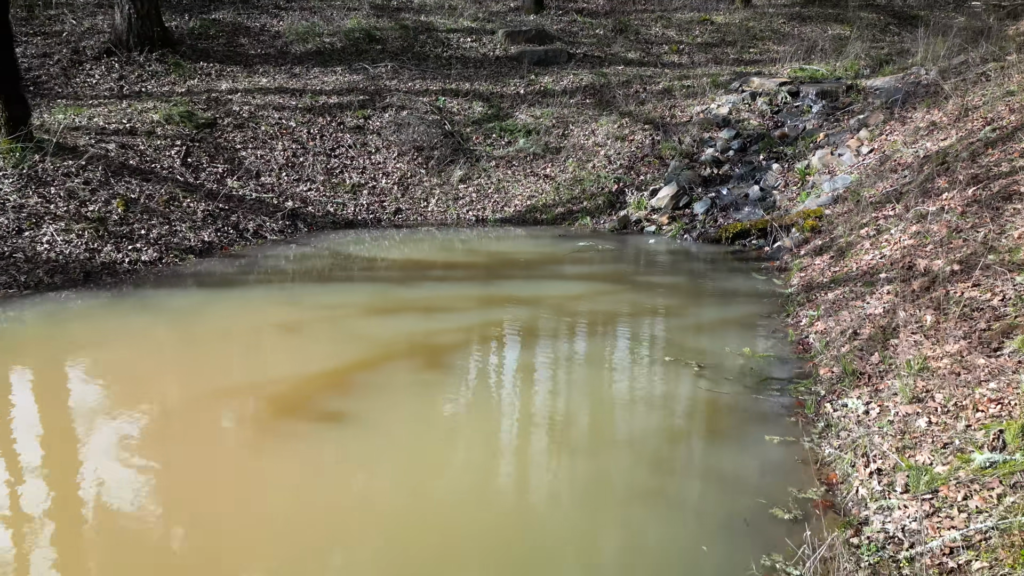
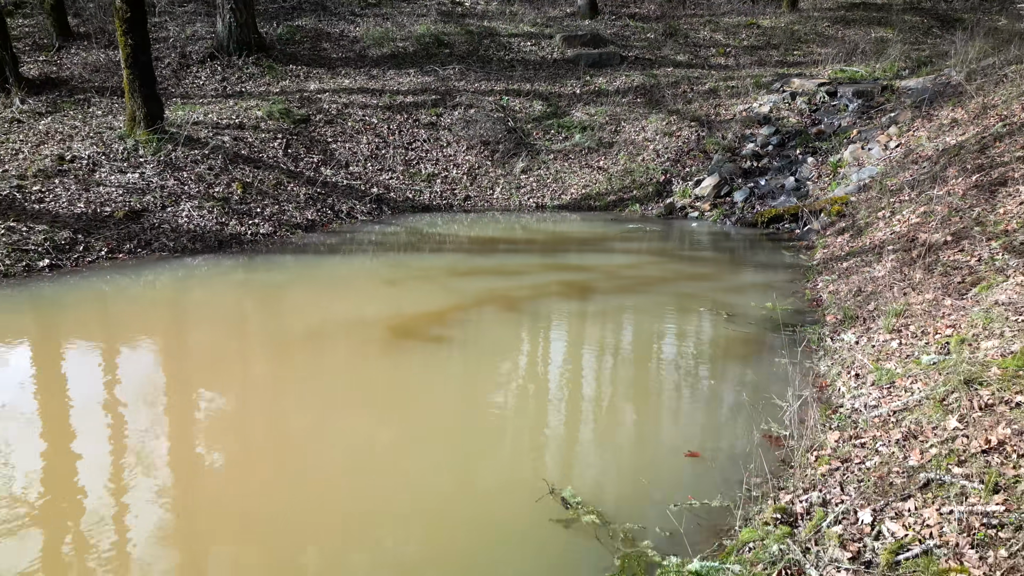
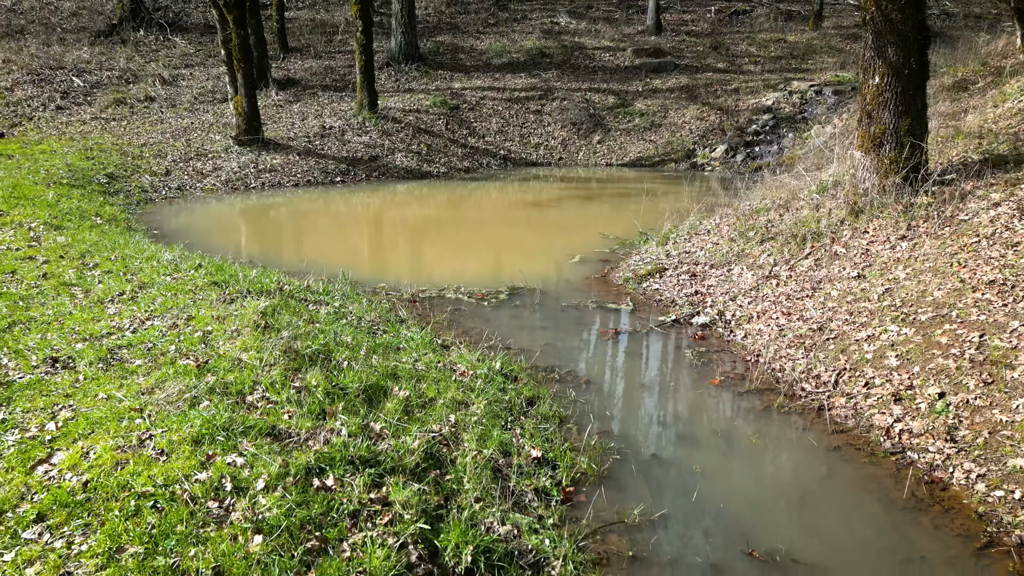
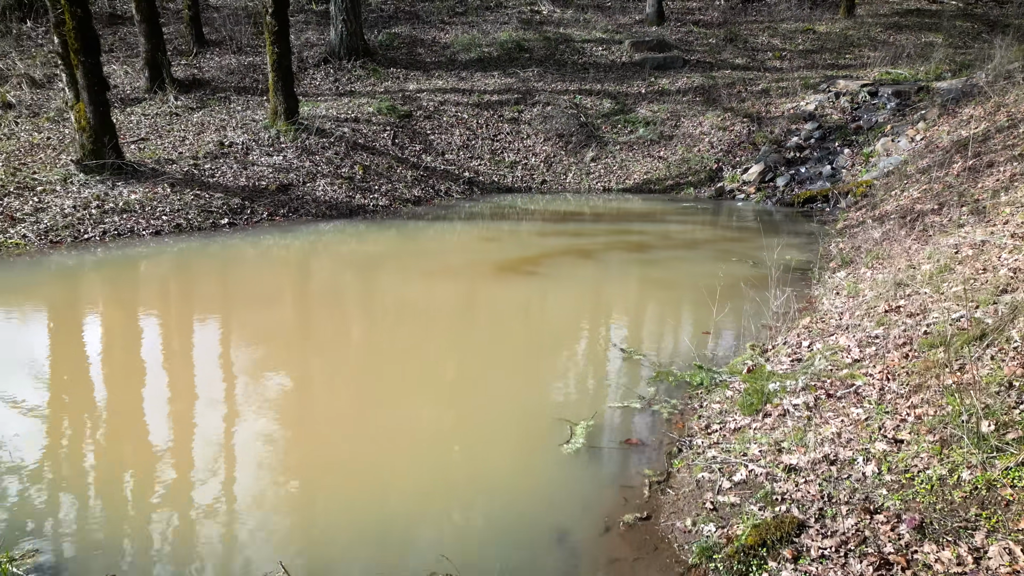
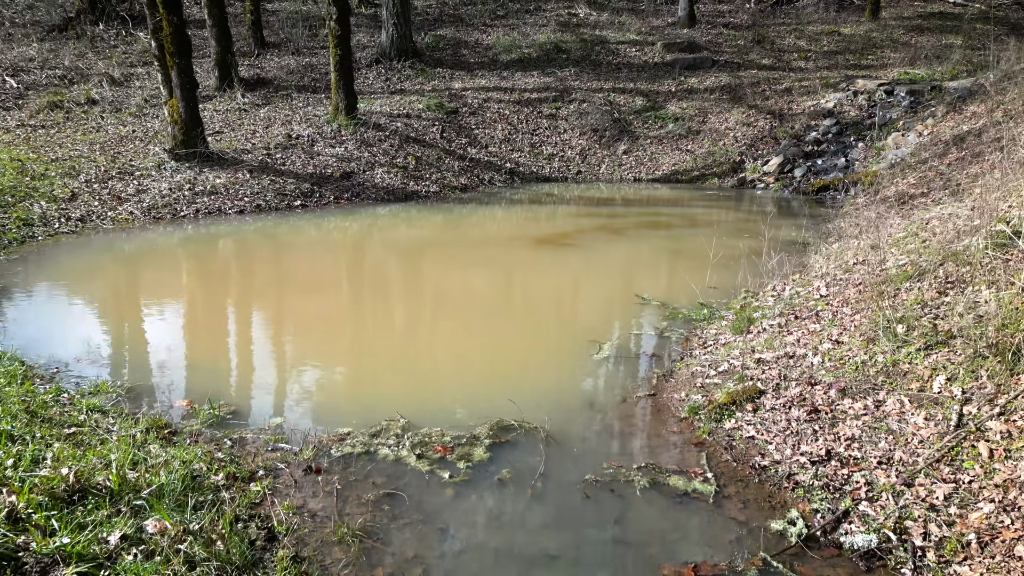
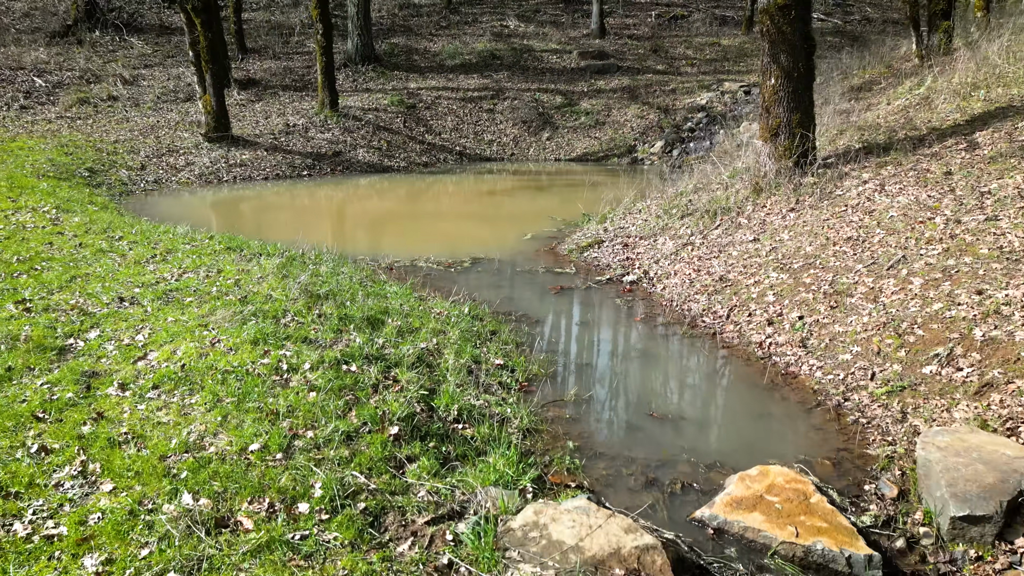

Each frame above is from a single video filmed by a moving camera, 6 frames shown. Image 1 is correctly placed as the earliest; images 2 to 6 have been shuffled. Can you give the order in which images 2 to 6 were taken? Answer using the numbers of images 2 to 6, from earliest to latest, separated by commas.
2, 4, 5, 3, 6
